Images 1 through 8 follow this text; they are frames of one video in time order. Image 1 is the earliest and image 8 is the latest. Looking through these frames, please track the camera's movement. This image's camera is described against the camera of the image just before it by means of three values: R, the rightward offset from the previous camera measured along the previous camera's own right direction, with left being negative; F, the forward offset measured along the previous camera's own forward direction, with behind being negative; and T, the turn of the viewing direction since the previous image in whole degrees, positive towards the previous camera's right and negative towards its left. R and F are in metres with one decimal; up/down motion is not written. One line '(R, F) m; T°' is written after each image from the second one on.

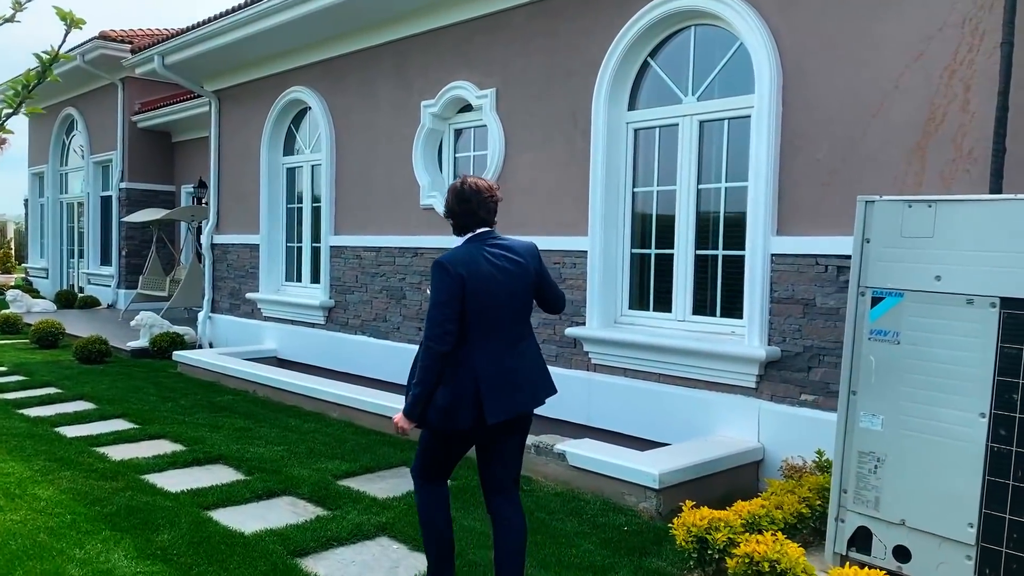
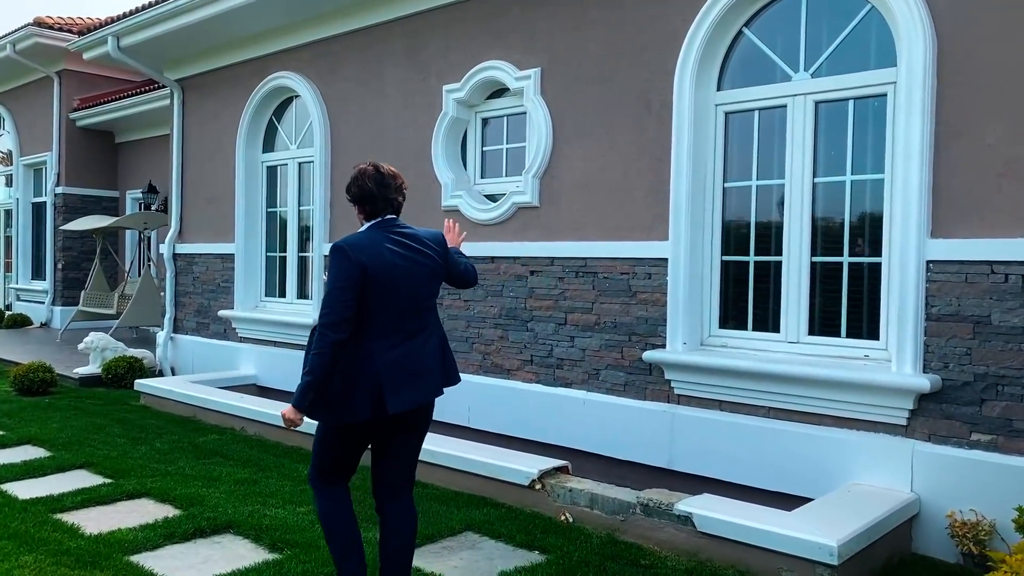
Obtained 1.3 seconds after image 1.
(-0.7, +1.0) m; +4°
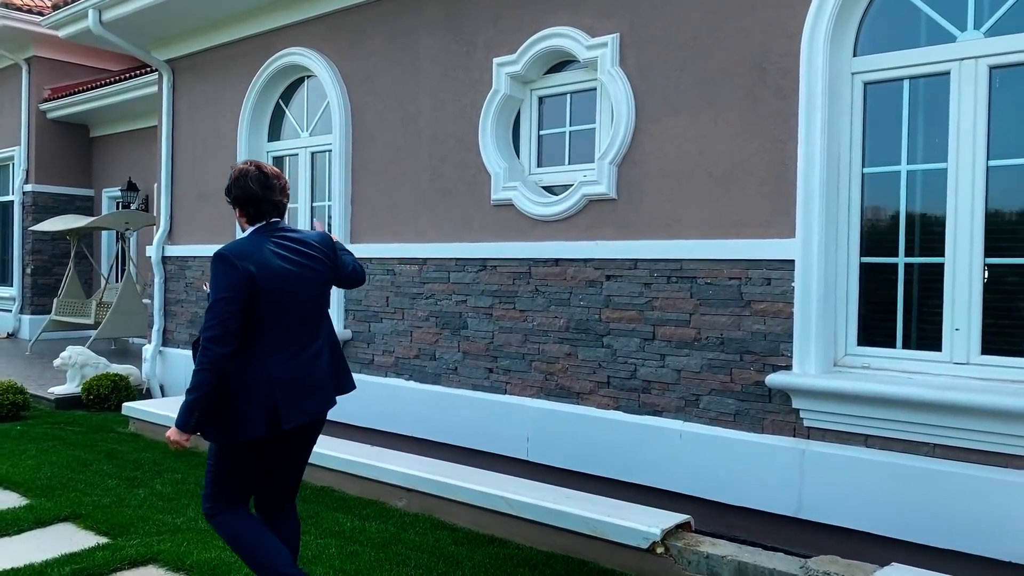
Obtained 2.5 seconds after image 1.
(-0.6, +0.9) m; +2°
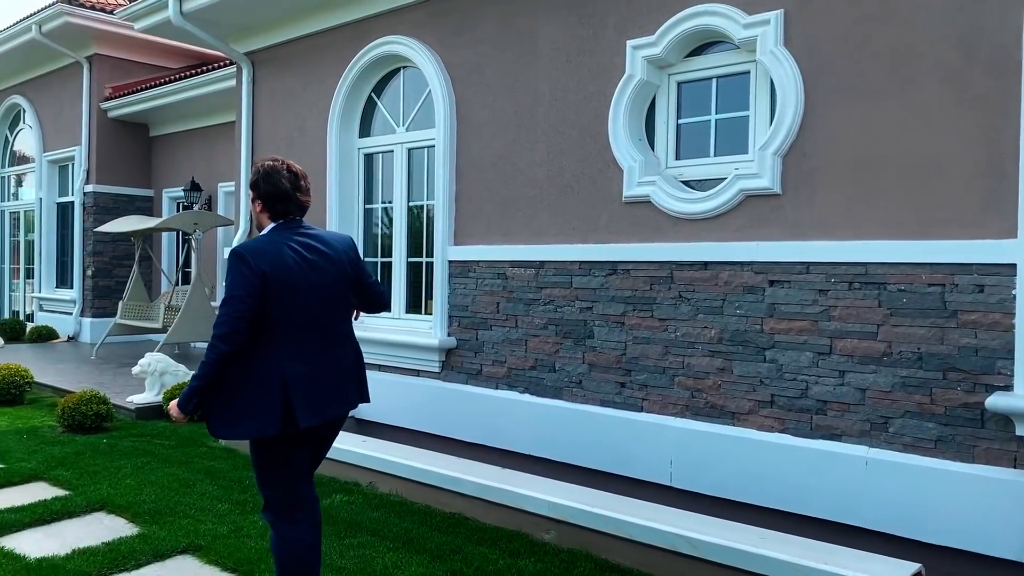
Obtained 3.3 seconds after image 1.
(-0.6, +0.4) m; -2°
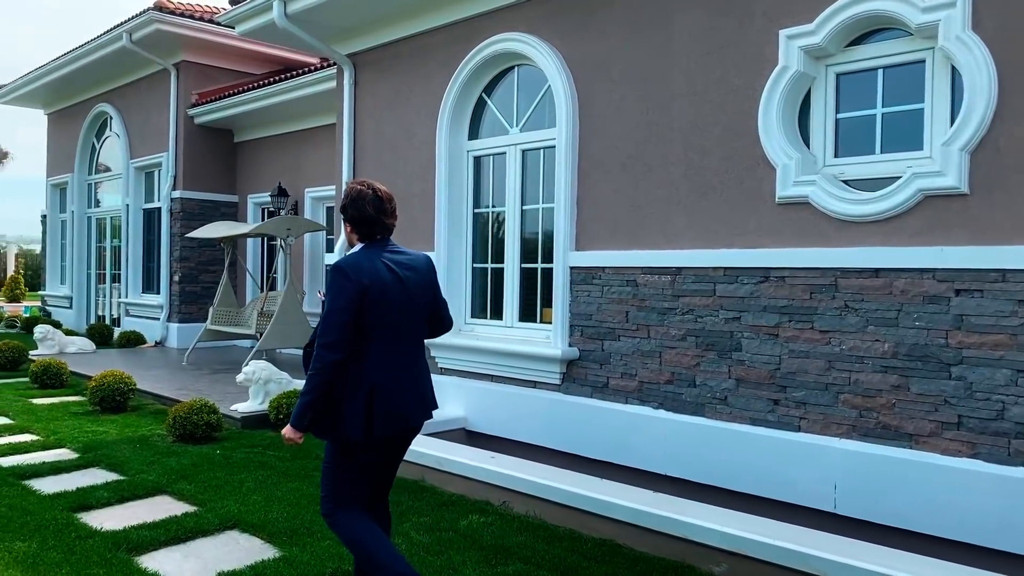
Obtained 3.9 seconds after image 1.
(-0.5, +0.3) m; -4°
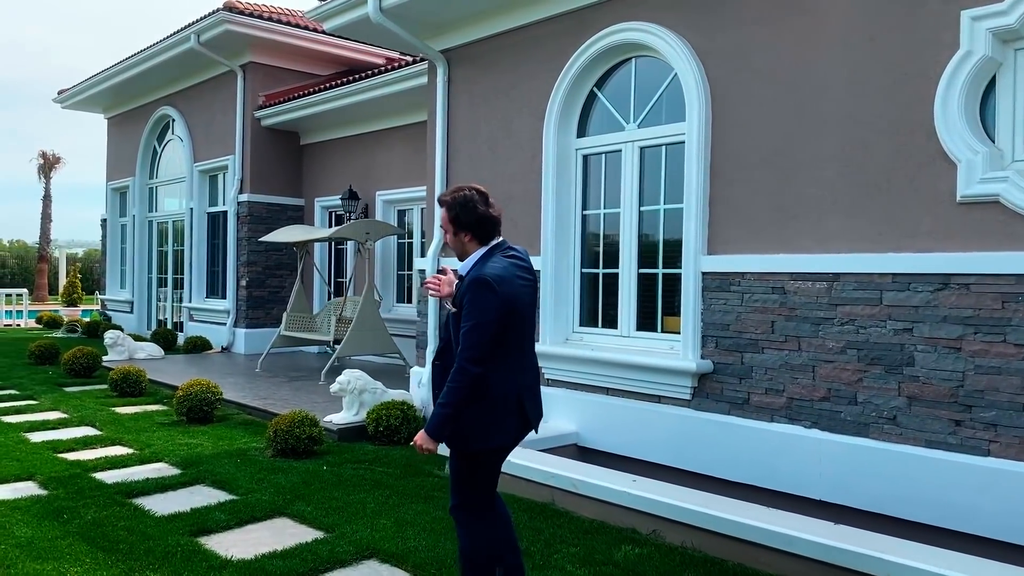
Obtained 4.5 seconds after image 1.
(-0.6, +0.3) m; -2°
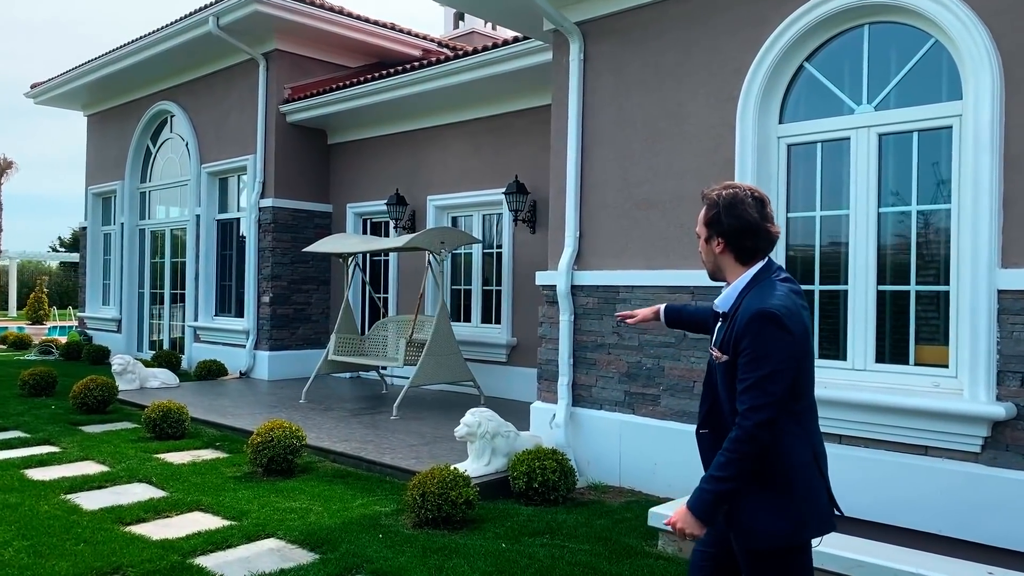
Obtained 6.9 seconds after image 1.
(-1.4, +1.2) m; +4°
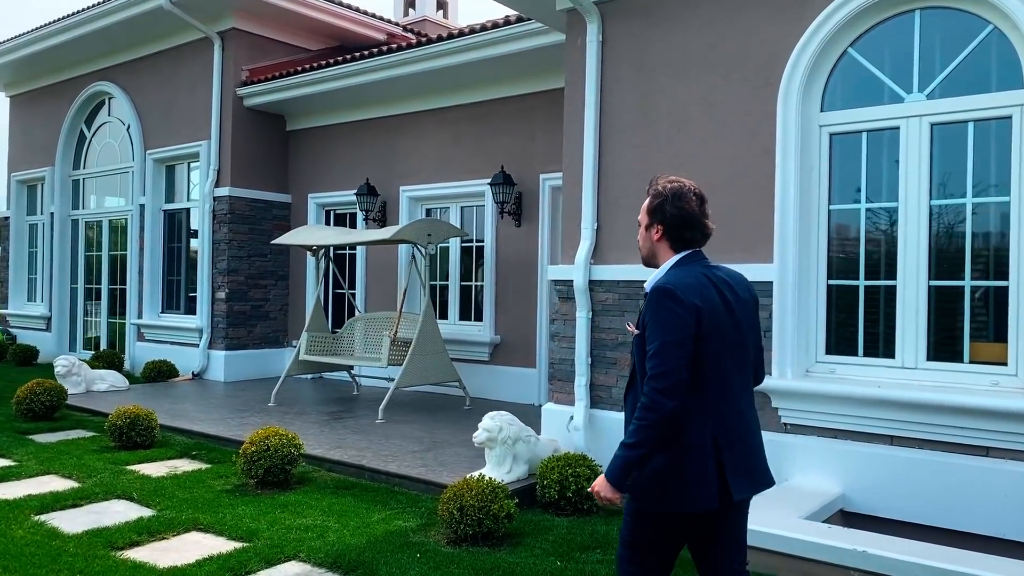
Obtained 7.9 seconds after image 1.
(-0.6, +0.4) m; +5°
